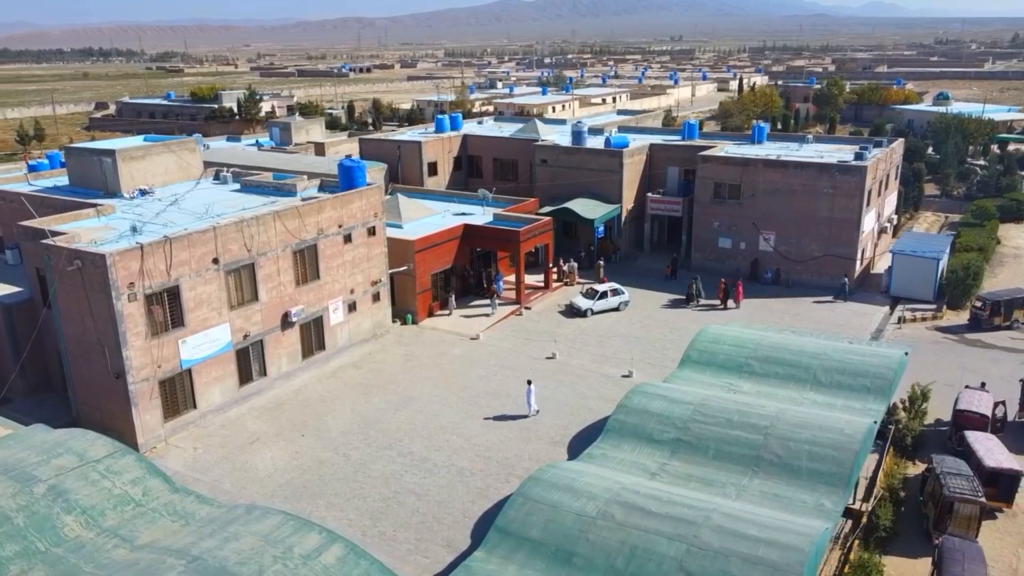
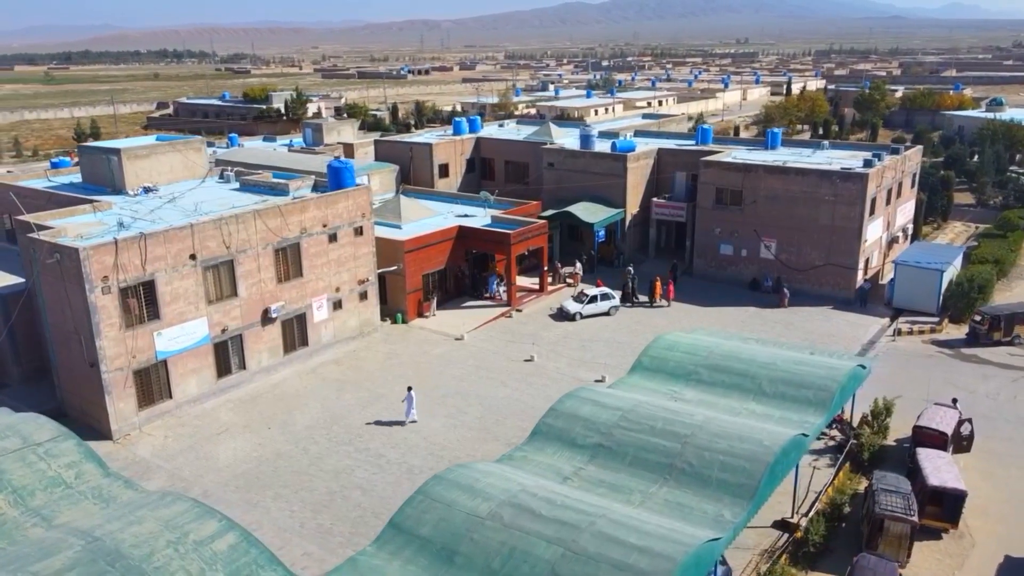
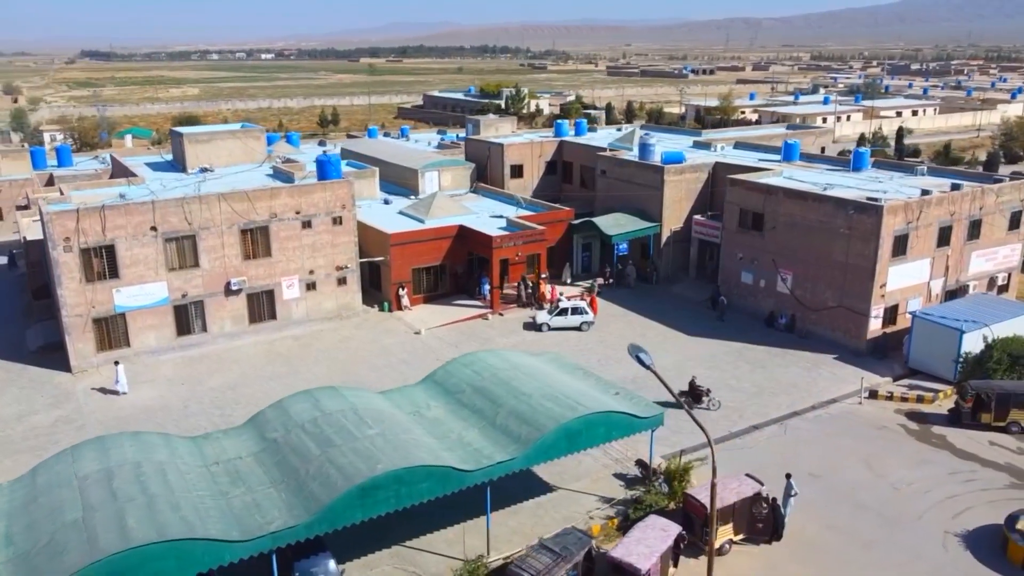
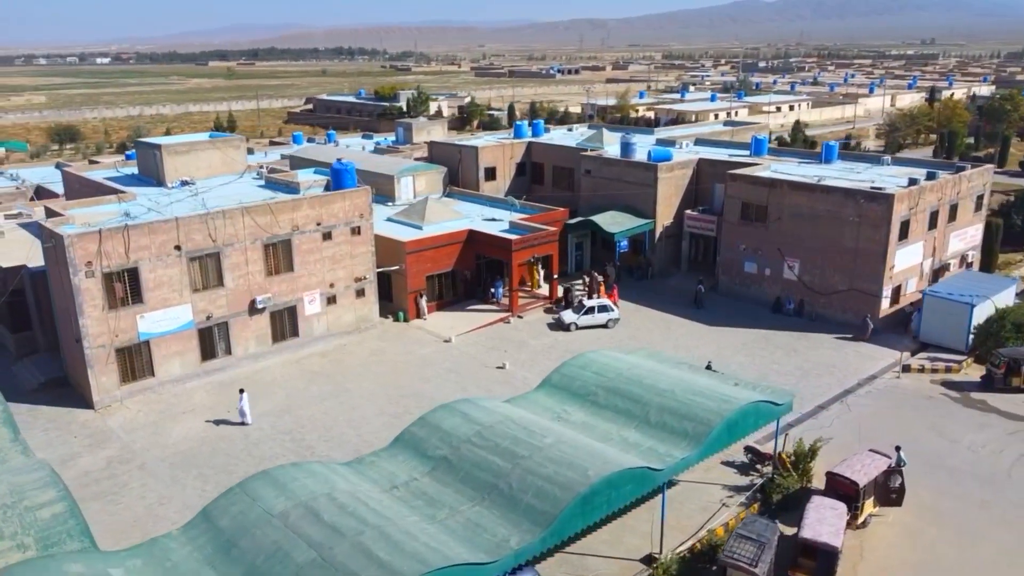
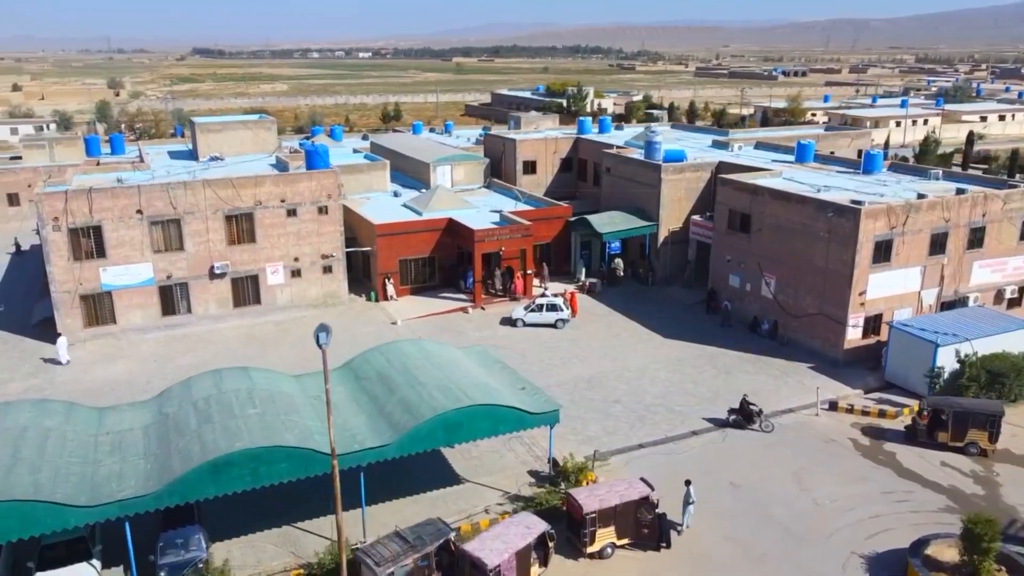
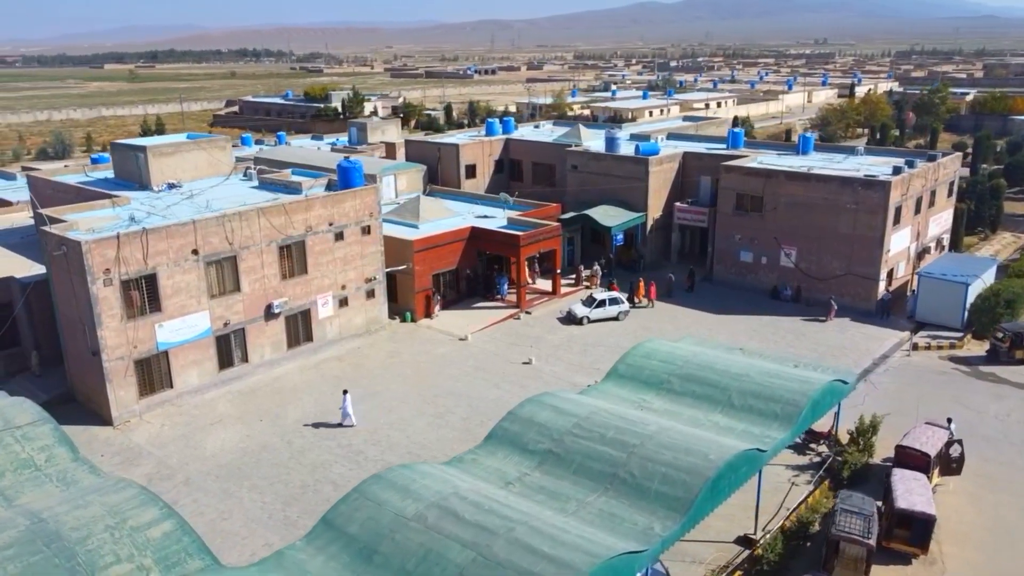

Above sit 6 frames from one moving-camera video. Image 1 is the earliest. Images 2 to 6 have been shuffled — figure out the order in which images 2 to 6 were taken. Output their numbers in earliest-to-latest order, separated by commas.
2, 6, 4, 3, 5
